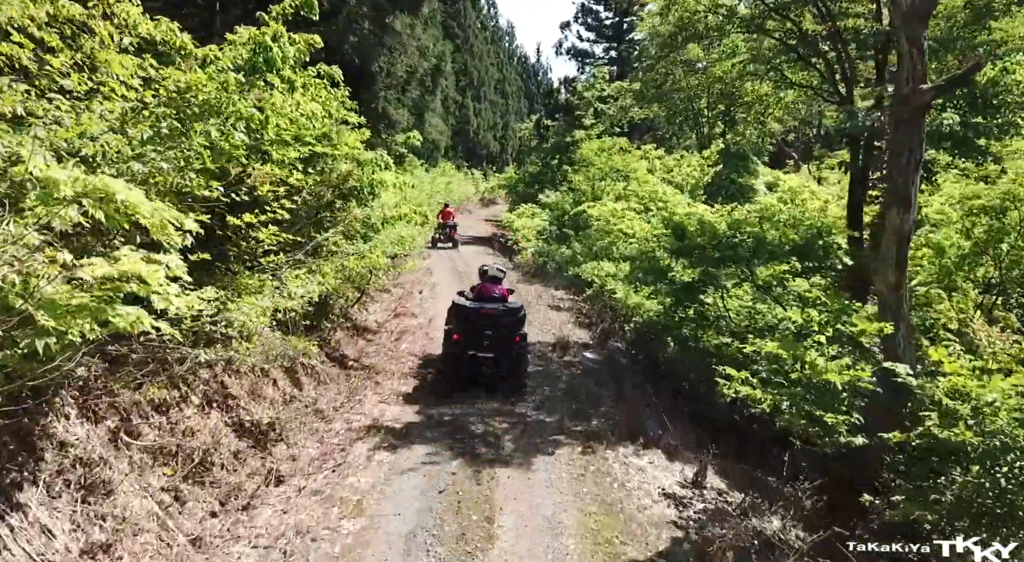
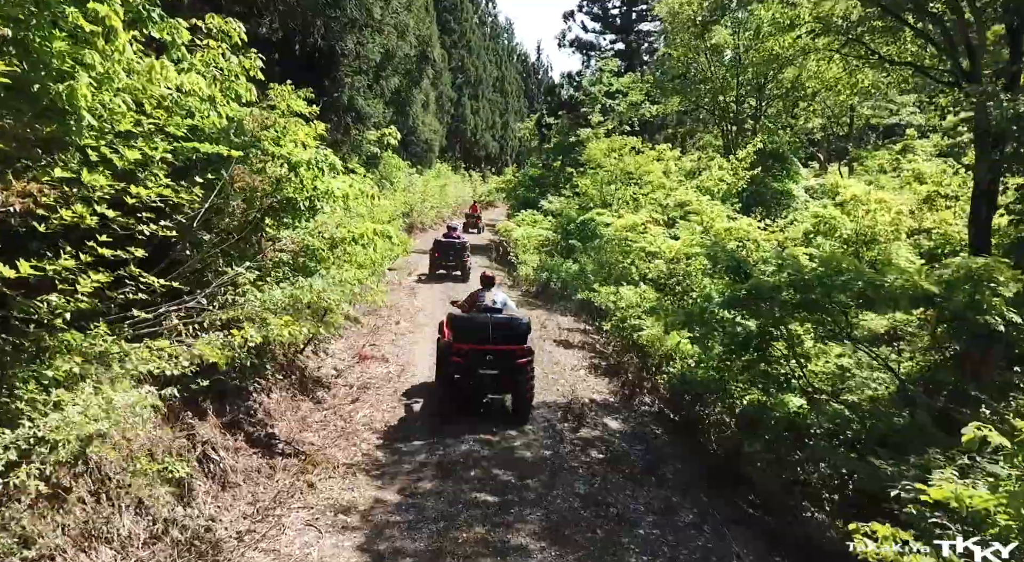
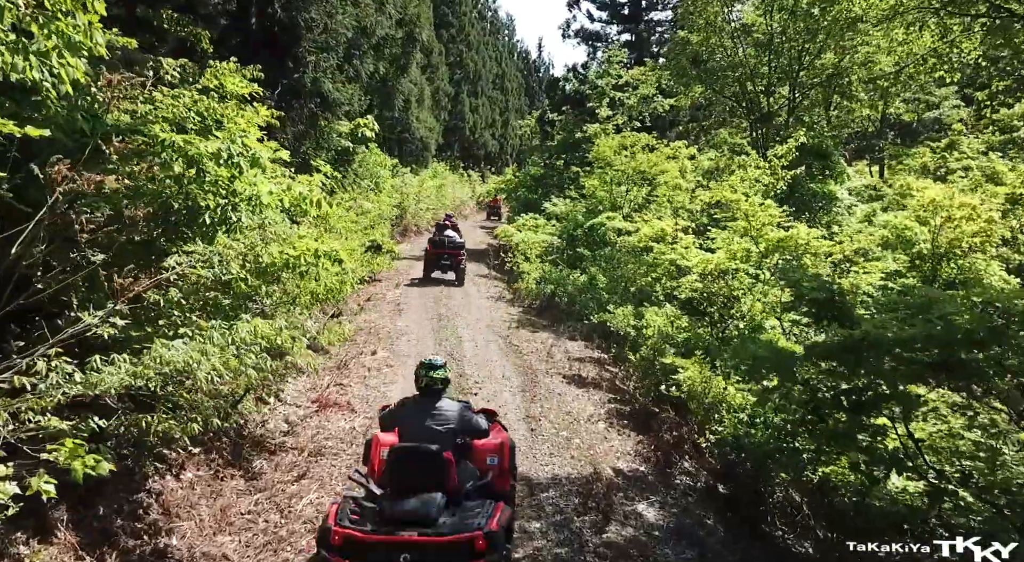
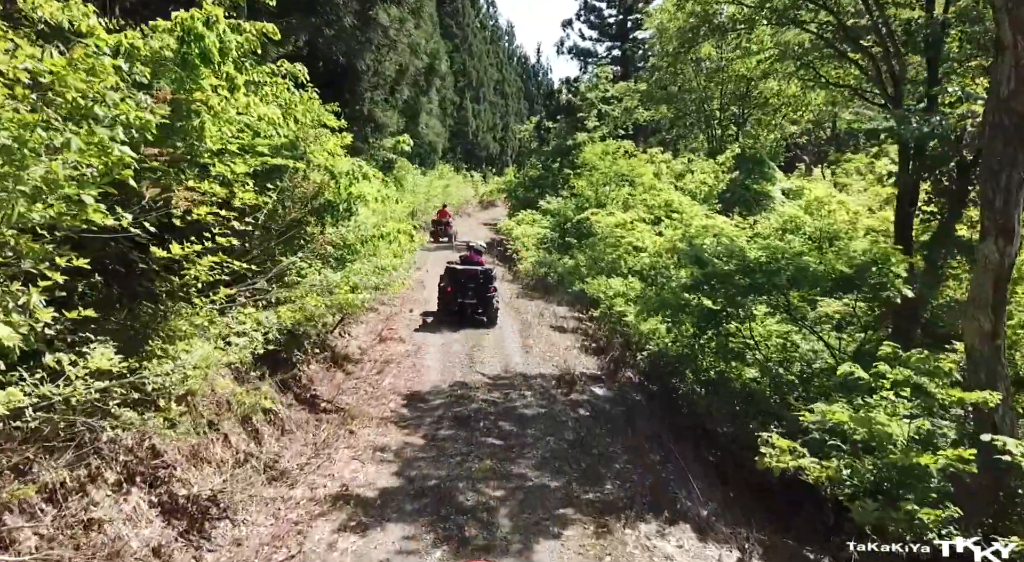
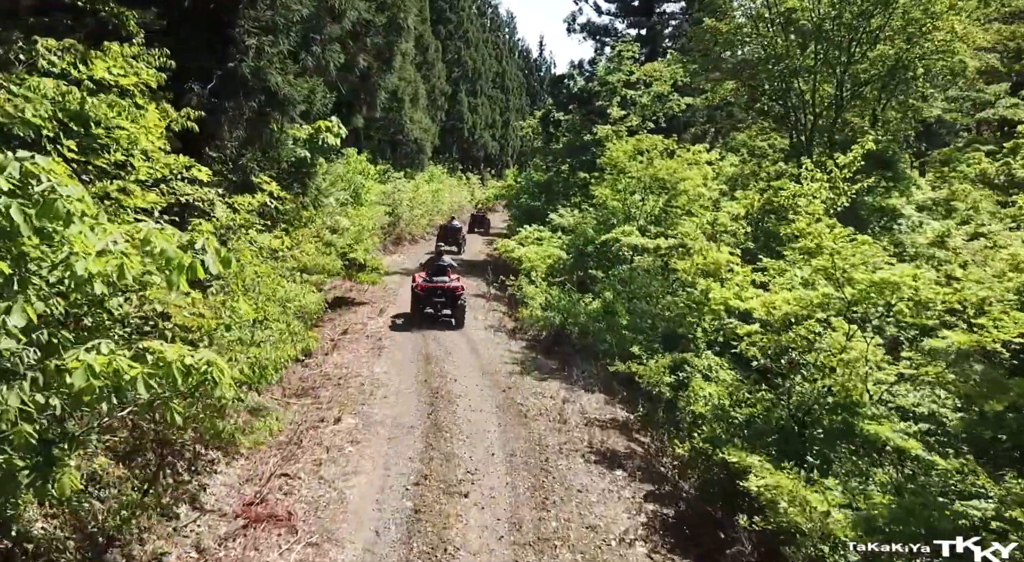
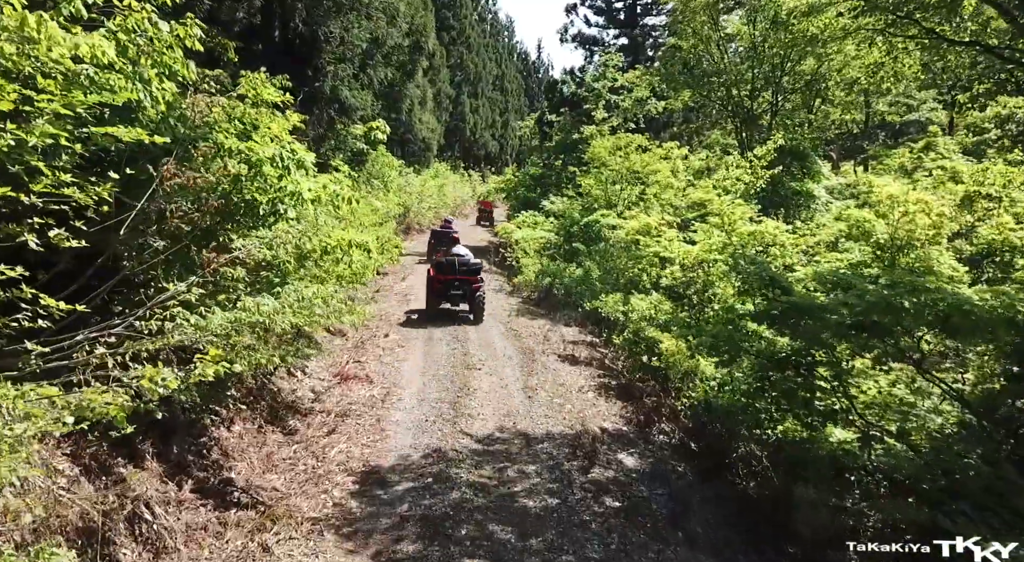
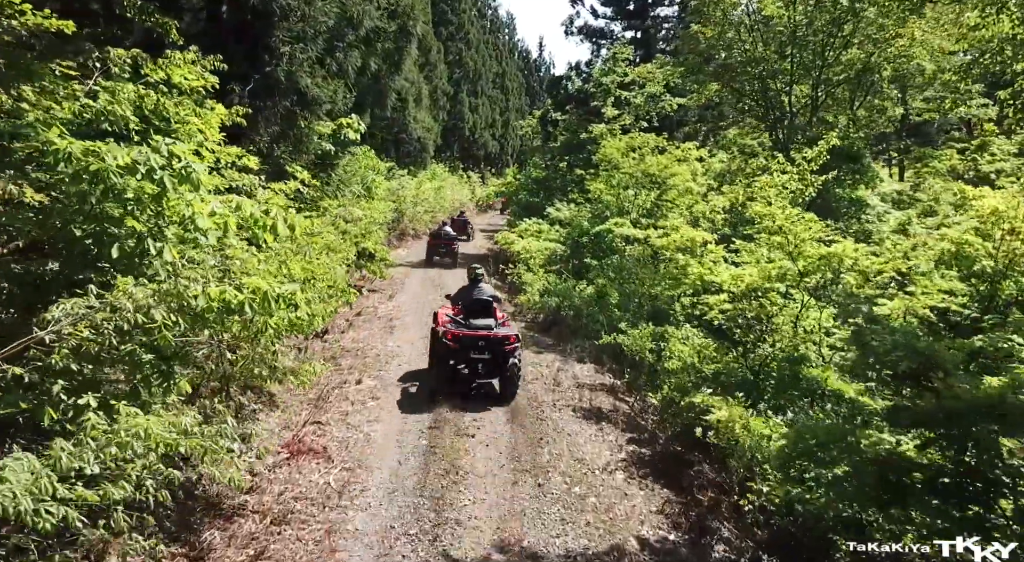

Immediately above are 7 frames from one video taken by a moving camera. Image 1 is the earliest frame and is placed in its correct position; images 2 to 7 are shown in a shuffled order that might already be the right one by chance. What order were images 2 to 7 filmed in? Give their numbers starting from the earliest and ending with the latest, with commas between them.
4, 2, 6, 3, 7, 5
